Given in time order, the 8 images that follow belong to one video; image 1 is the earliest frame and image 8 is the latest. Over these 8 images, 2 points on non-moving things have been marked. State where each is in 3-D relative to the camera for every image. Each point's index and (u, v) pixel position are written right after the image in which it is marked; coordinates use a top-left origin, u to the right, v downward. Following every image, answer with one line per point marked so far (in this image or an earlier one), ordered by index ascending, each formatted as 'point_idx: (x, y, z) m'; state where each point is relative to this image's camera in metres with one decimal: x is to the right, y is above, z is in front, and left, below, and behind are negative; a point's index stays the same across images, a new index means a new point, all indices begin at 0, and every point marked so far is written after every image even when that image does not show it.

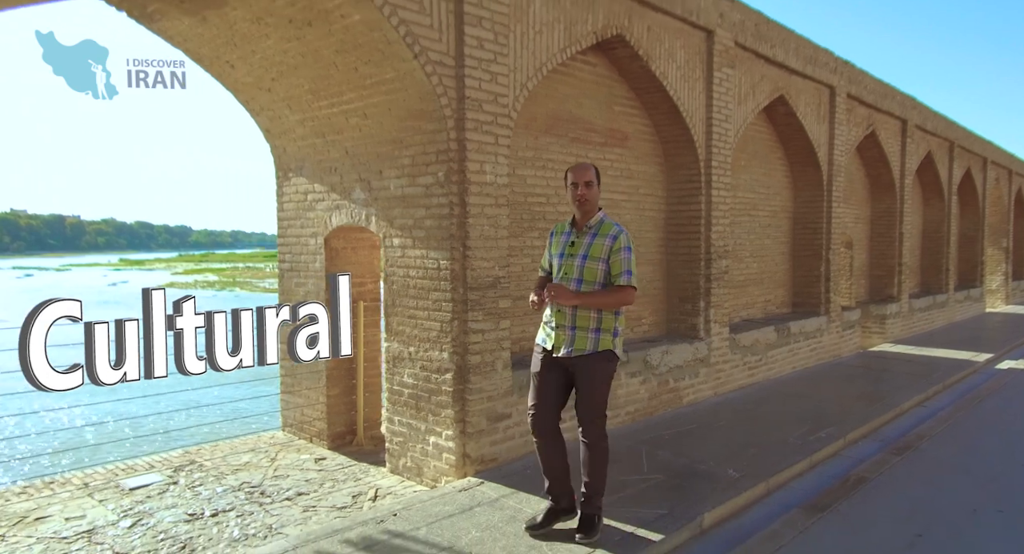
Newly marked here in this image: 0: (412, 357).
0: (-0.7, -0.6, +4.3) m
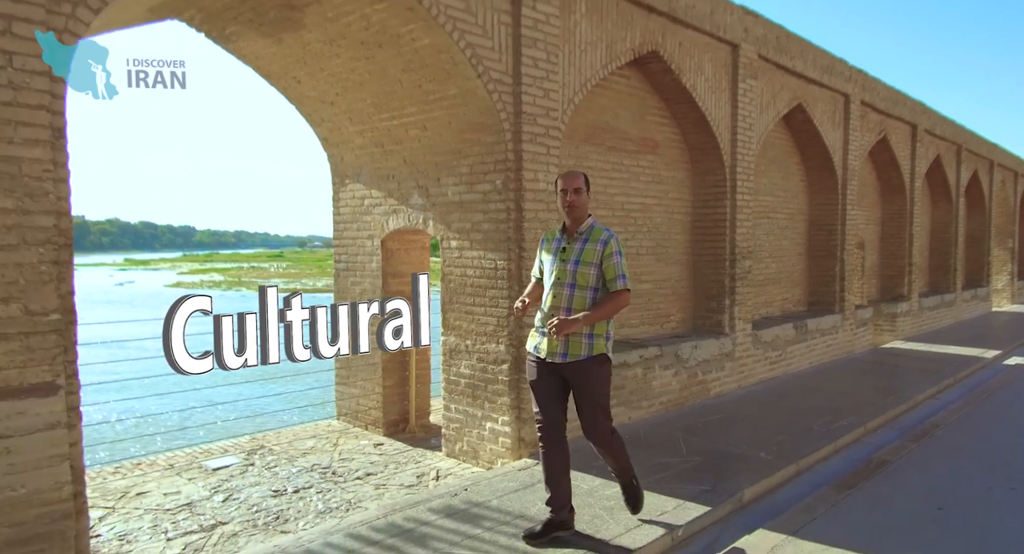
0: (-0.3, -0.6, +4.7) m
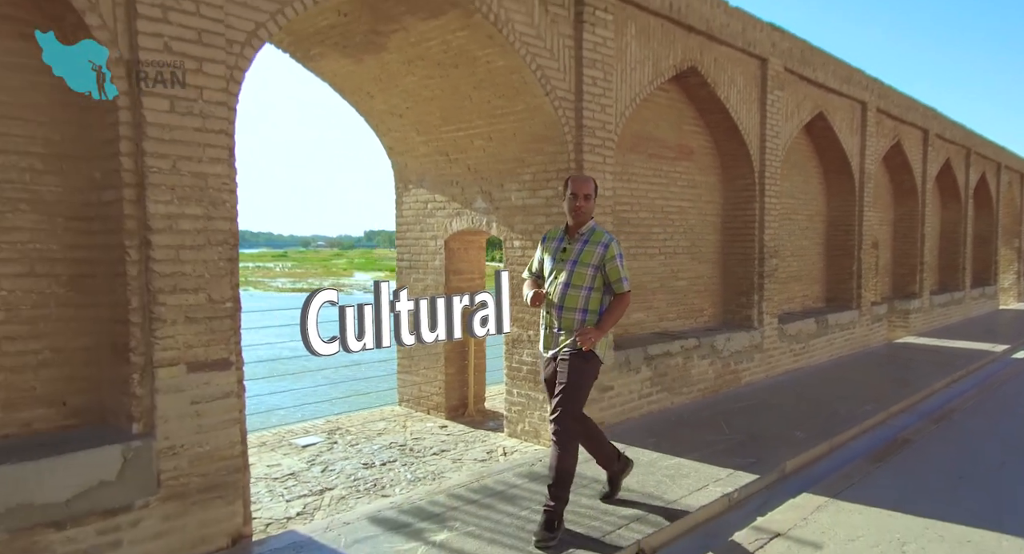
0: (+0.2, -0.5, +5.2) m
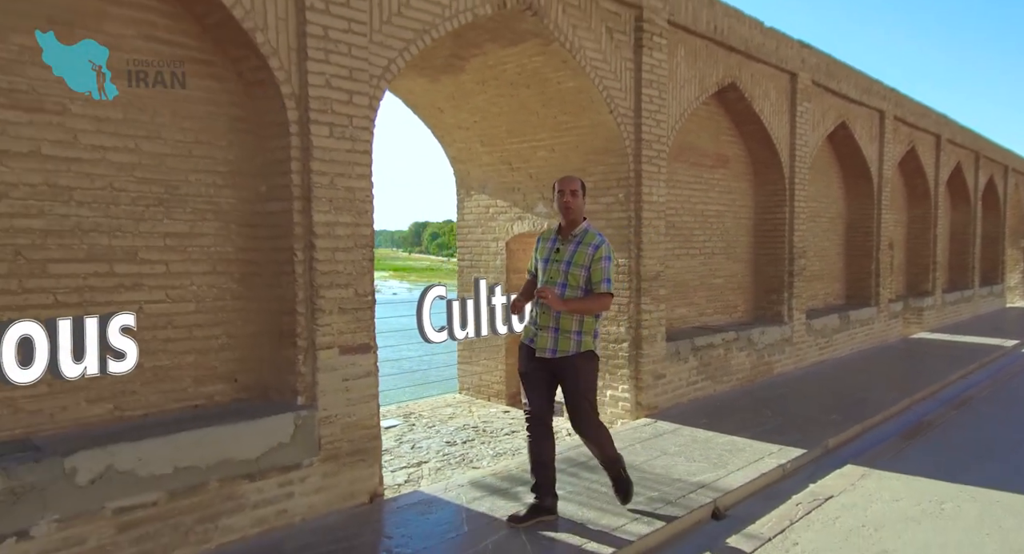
0: (+0.7, -0.5, +5.8) m
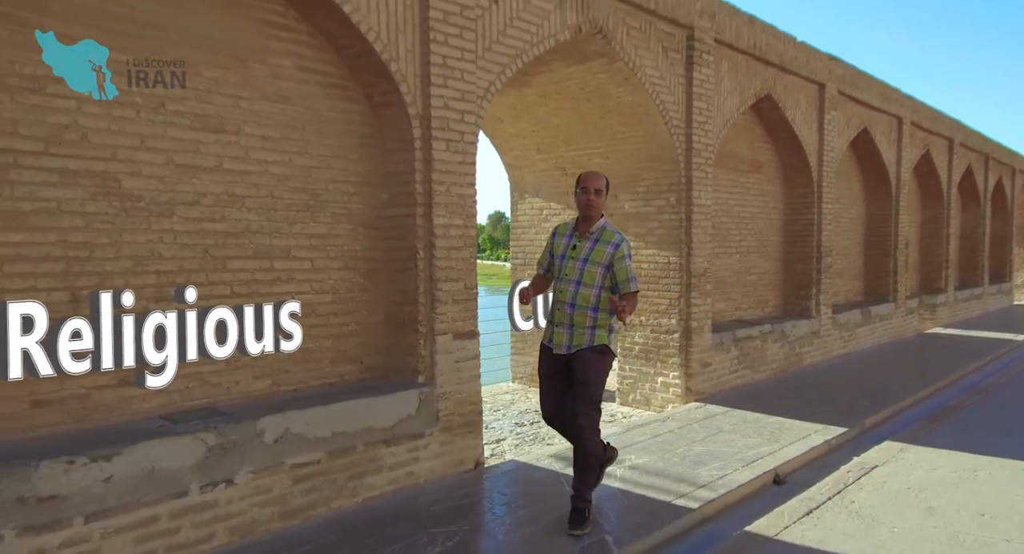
0: (+1.3, -0.5, +6.3) m
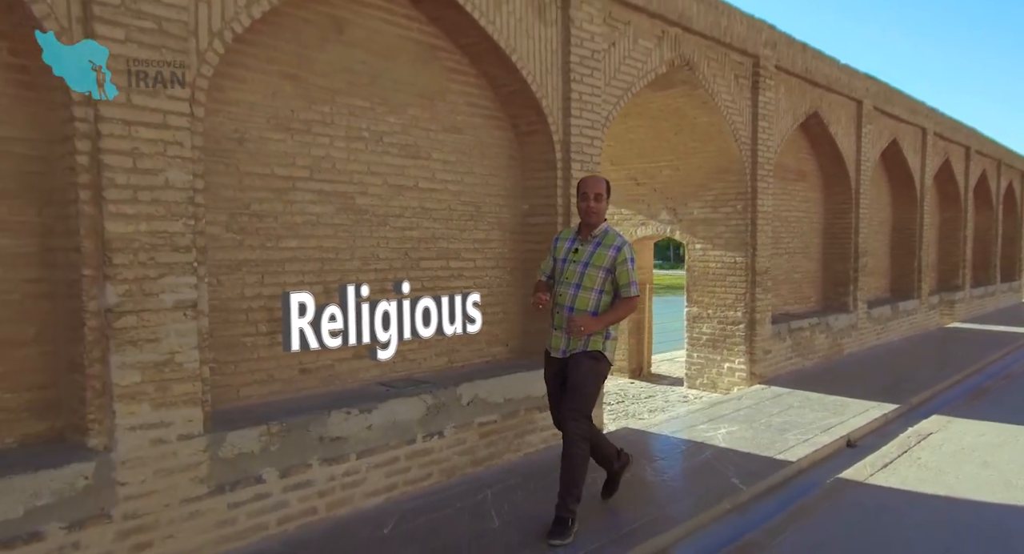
0: (+2.3, -0.5, +7.2) m
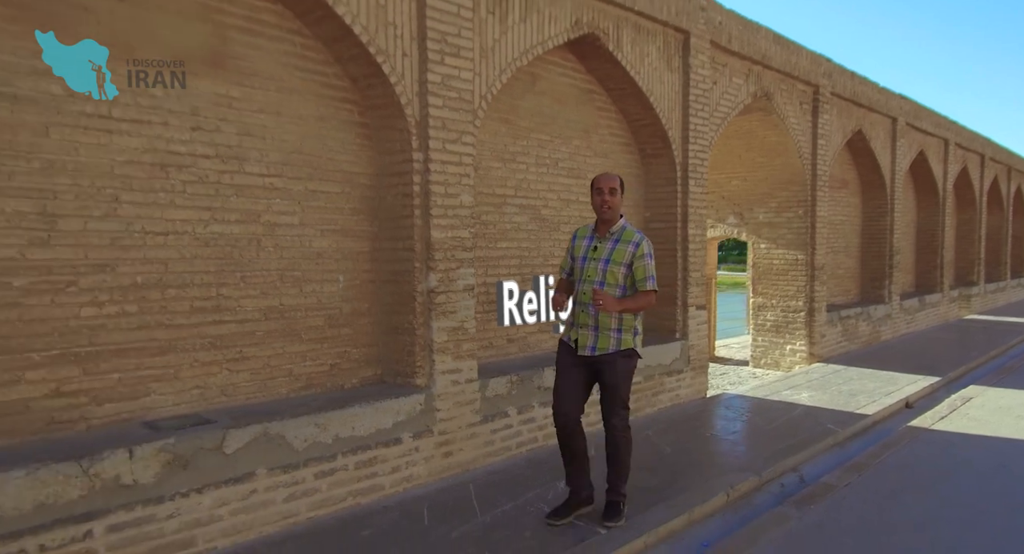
0: (+3.5, -0.4, +8.4) m
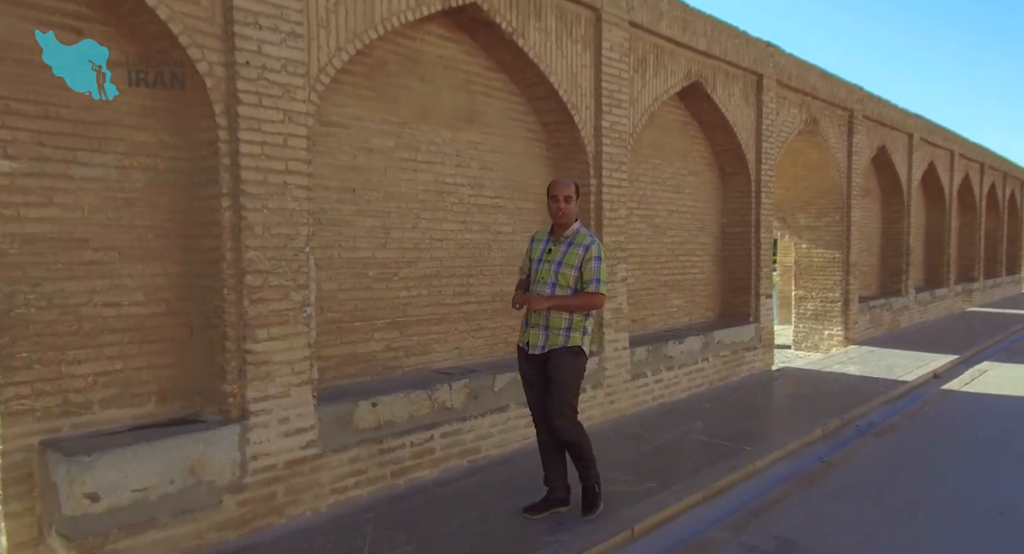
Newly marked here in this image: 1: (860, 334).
0: (+4.7, -0.3, +9.8) m
1: (+5.5, -0.9, +9.9) m
